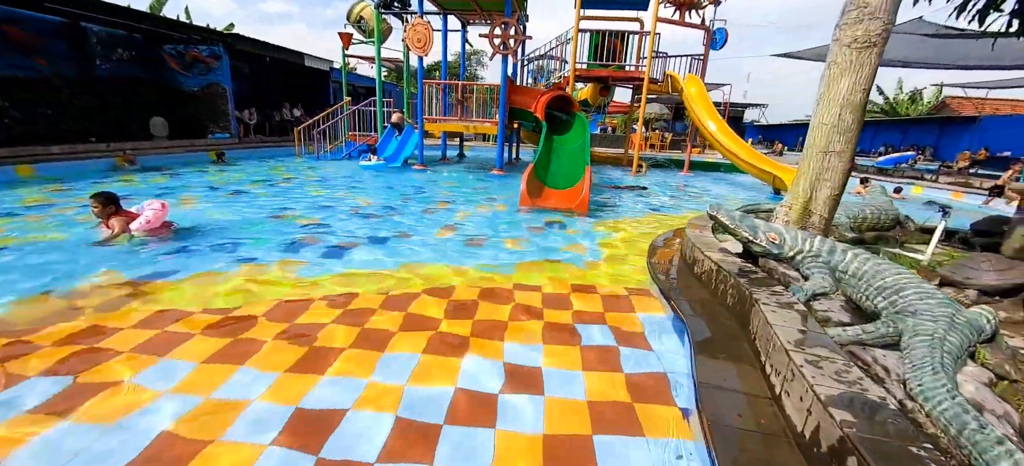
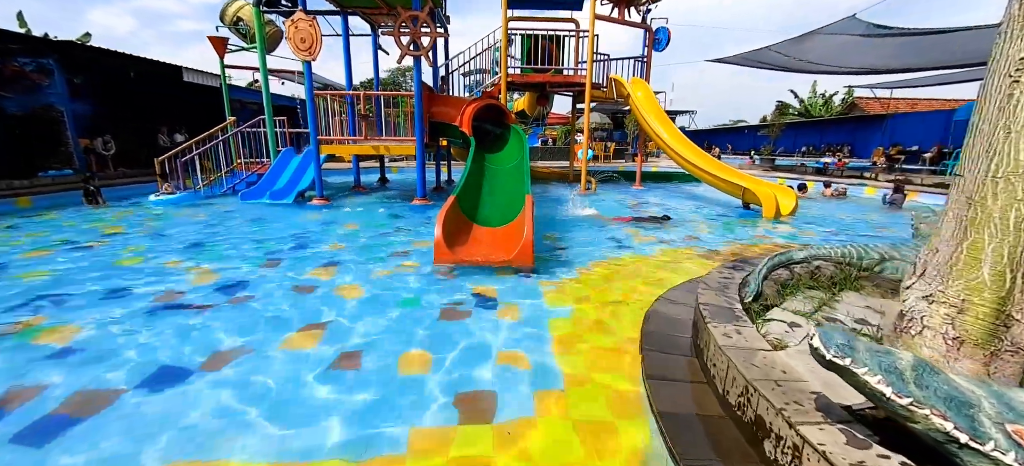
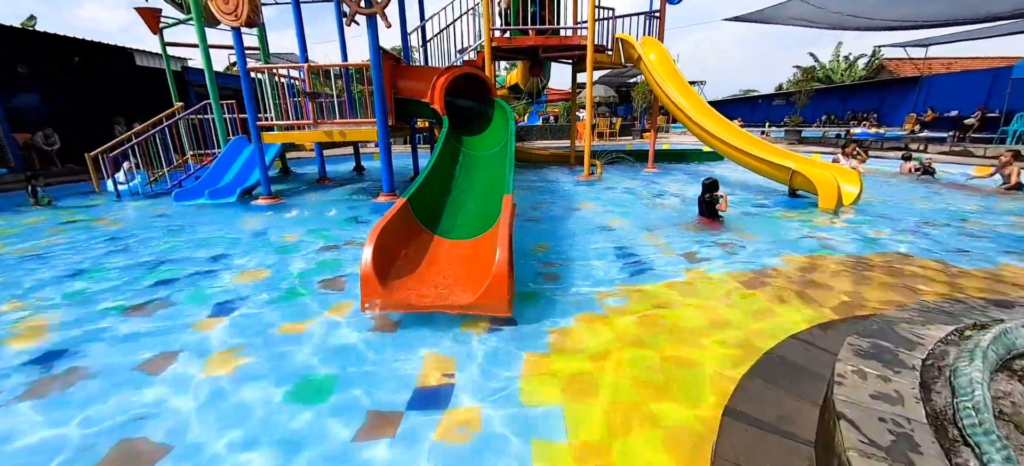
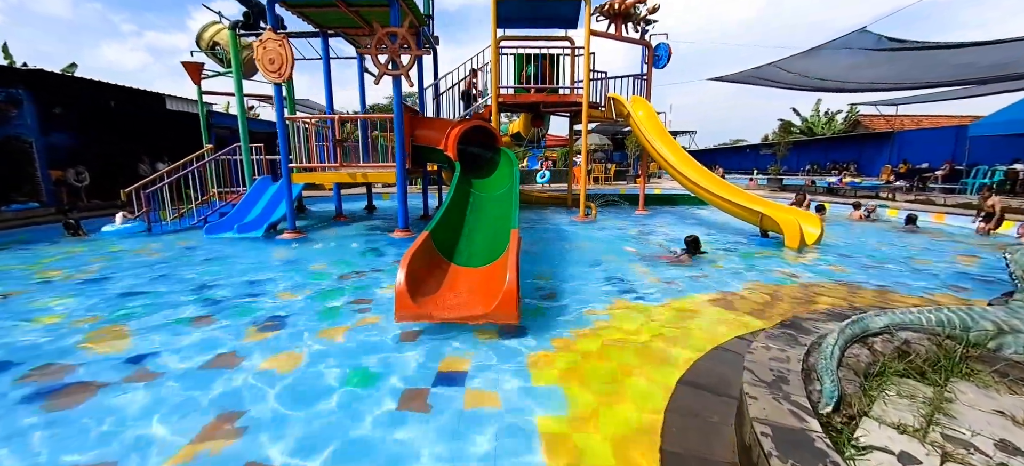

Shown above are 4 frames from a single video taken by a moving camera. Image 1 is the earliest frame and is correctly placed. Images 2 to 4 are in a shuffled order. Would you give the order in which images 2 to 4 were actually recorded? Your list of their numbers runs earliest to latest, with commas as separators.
2, 4, 3
